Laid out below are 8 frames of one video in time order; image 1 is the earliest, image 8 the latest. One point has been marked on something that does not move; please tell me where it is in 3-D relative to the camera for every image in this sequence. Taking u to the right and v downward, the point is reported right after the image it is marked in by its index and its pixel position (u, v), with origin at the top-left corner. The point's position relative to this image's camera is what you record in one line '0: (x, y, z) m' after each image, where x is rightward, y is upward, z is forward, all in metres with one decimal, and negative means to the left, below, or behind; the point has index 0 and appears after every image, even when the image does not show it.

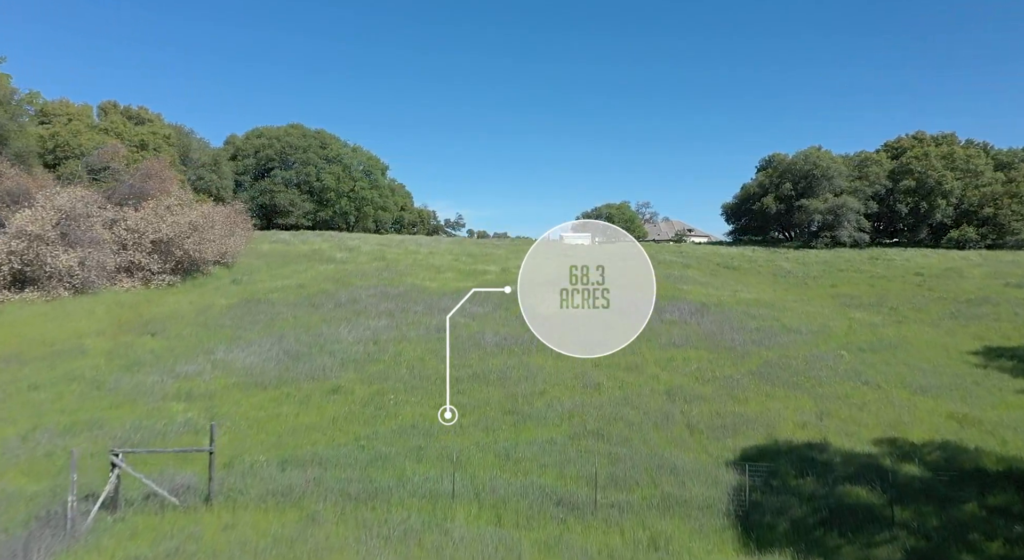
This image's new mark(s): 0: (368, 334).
0: (-3.2, -1.2, +12.7) m
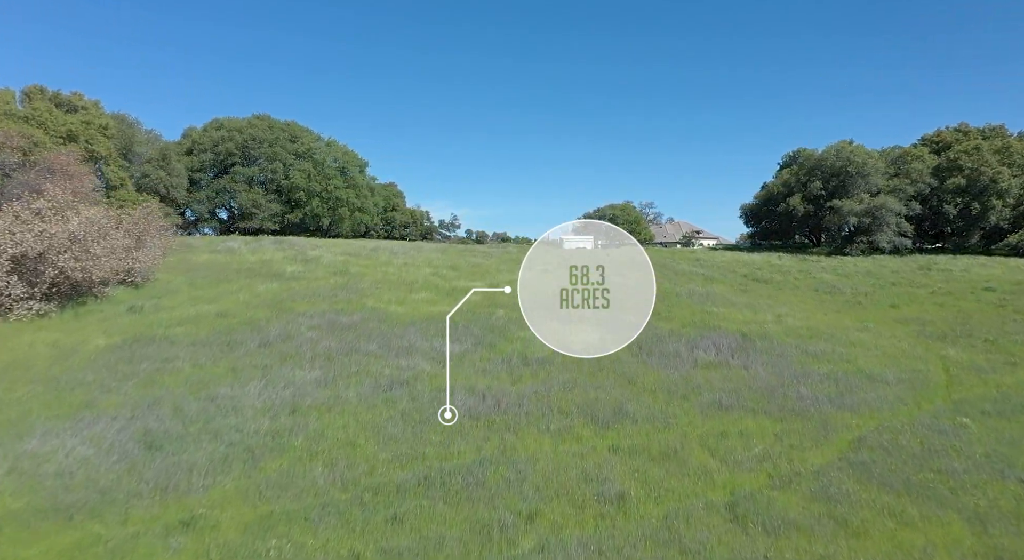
0: (-3.5, -1.8, +8.8) m
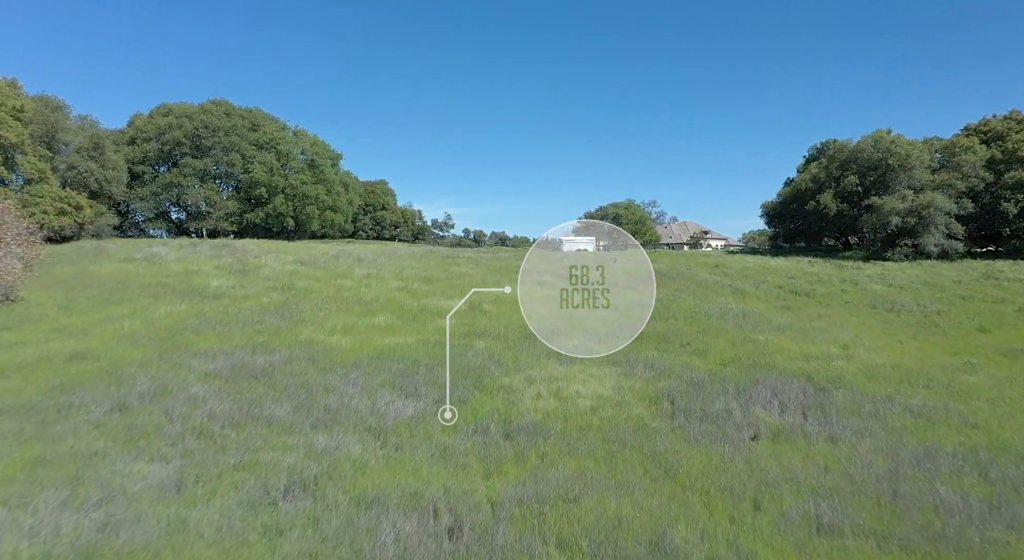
0: (-3.8, -2.2, +5.1) m
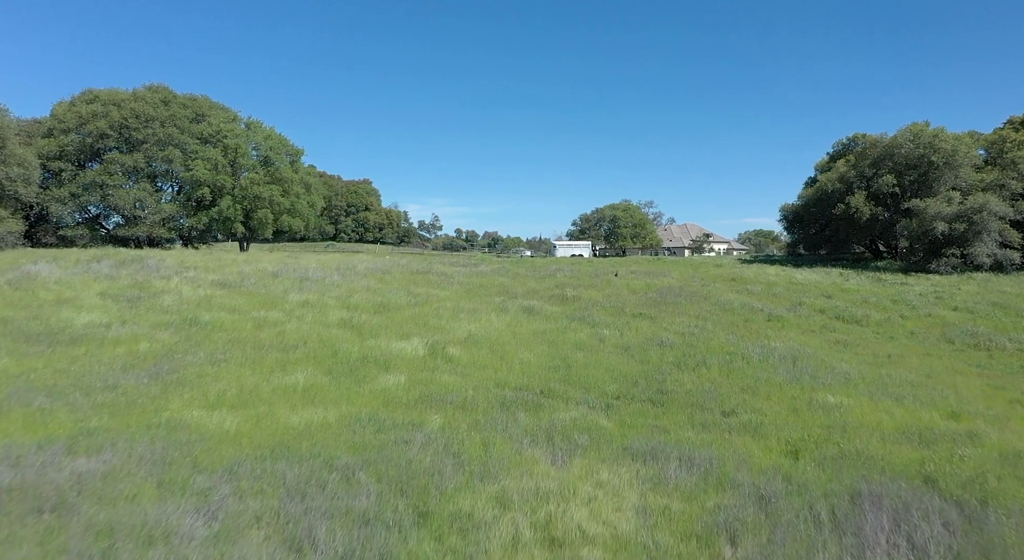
0: (-4.1, -2.8, +1.5) m
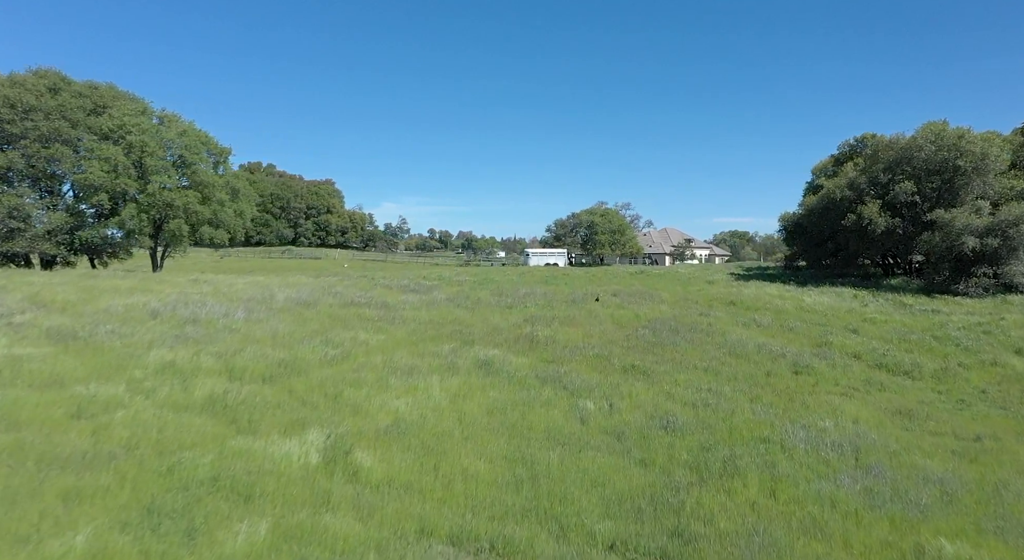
0: (-4.4, -3.7, -2.1) m
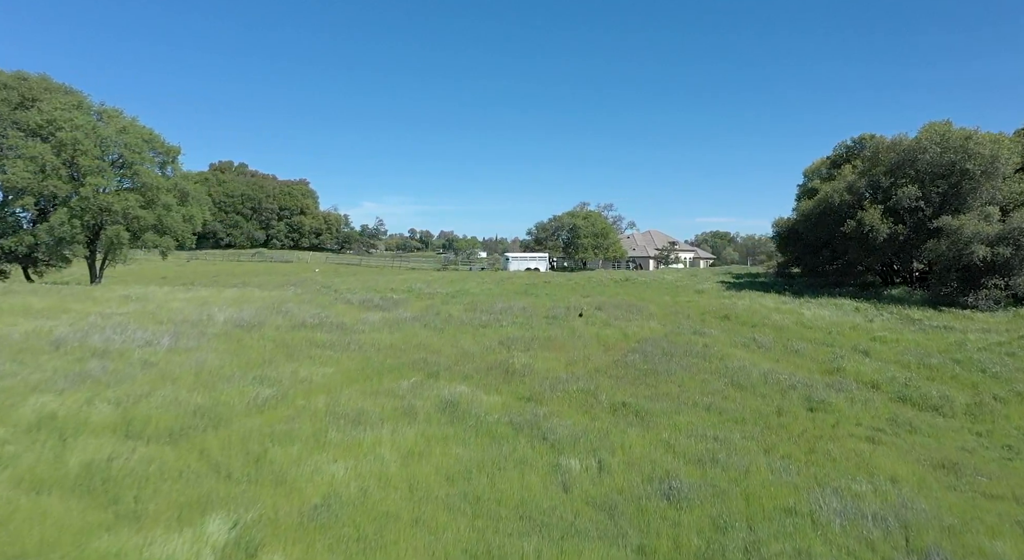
0: (-4.5, -4.1, -3.9) m
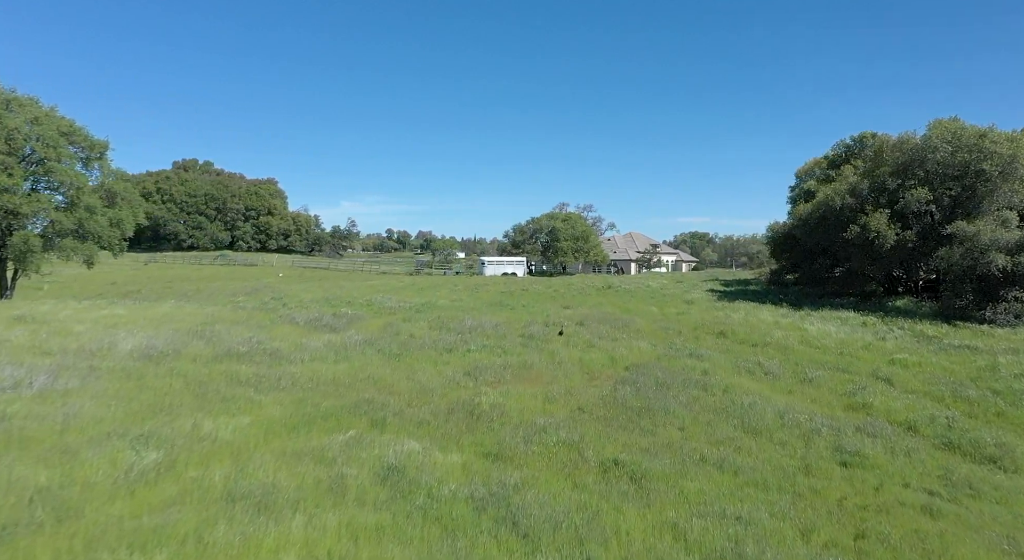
0: (-4.5, -4.4, -6.1) m
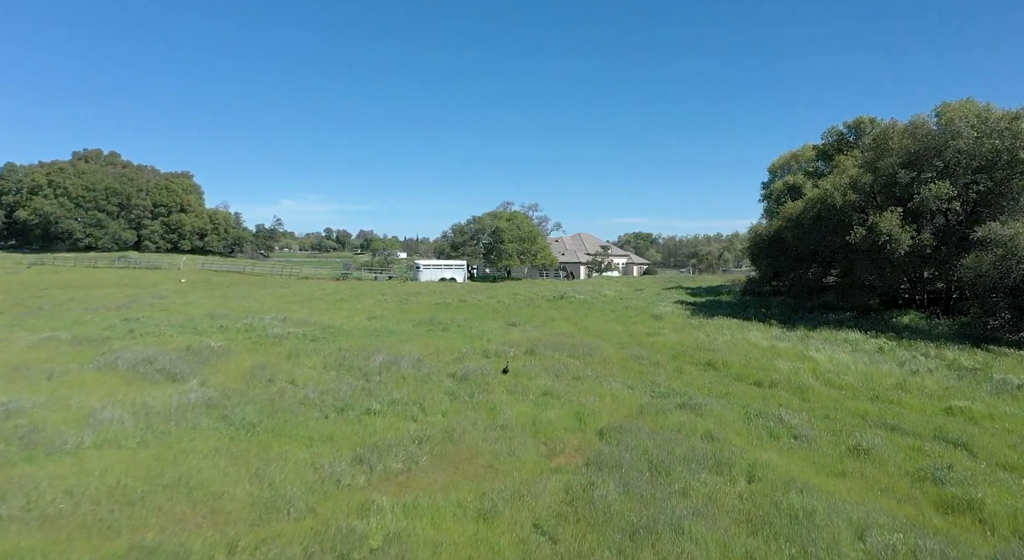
0: (-3.8, -4.8, -10.4) m
